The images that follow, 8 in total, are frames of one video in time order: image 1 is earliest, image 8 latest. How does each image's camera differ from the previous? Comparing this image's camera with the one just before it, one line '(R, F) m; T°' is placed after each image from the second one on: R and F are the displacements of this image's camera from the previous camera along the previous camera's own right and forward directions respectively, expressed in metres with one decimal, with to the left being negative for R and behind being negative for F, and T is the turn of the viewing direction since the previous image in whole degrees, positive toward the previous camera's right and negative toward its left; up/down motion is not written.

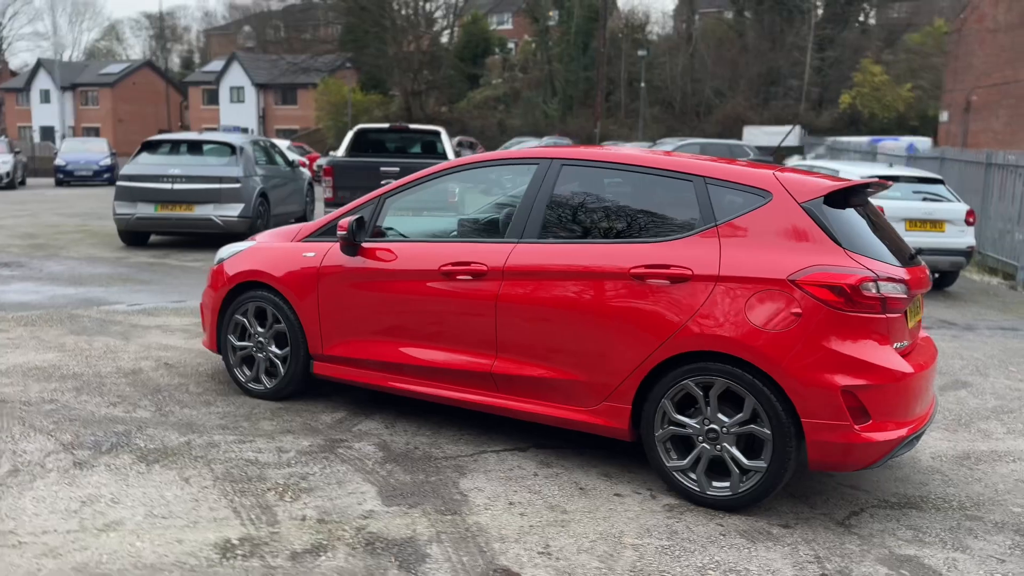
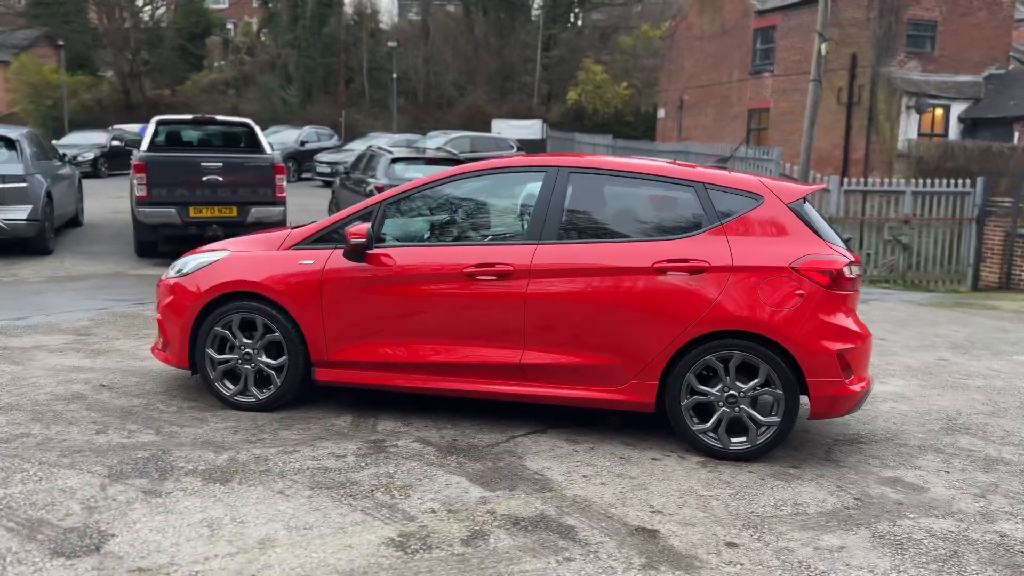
(-1.7, -0.1) m; +19°
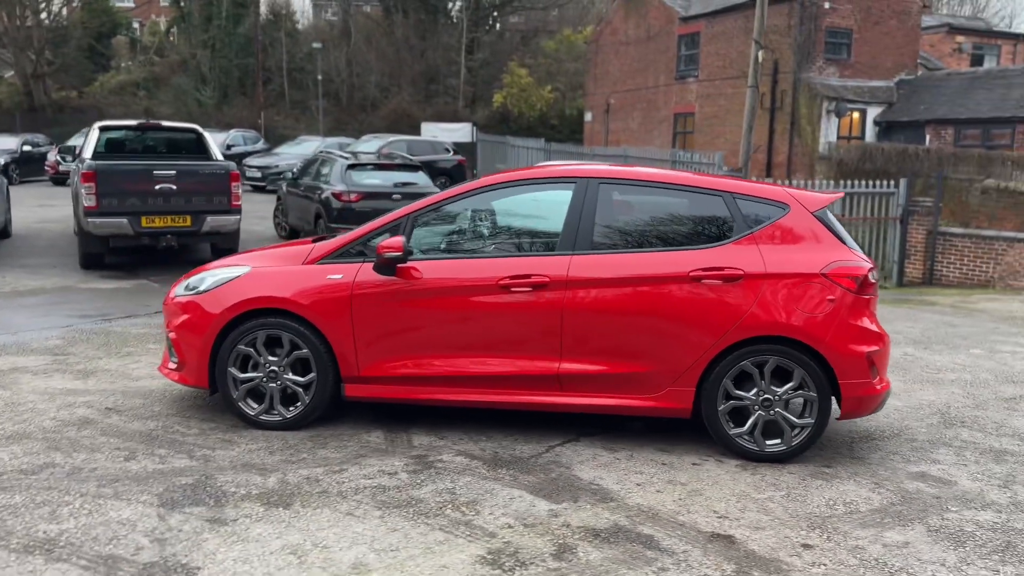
(-0.7, 0.0) m; +6°
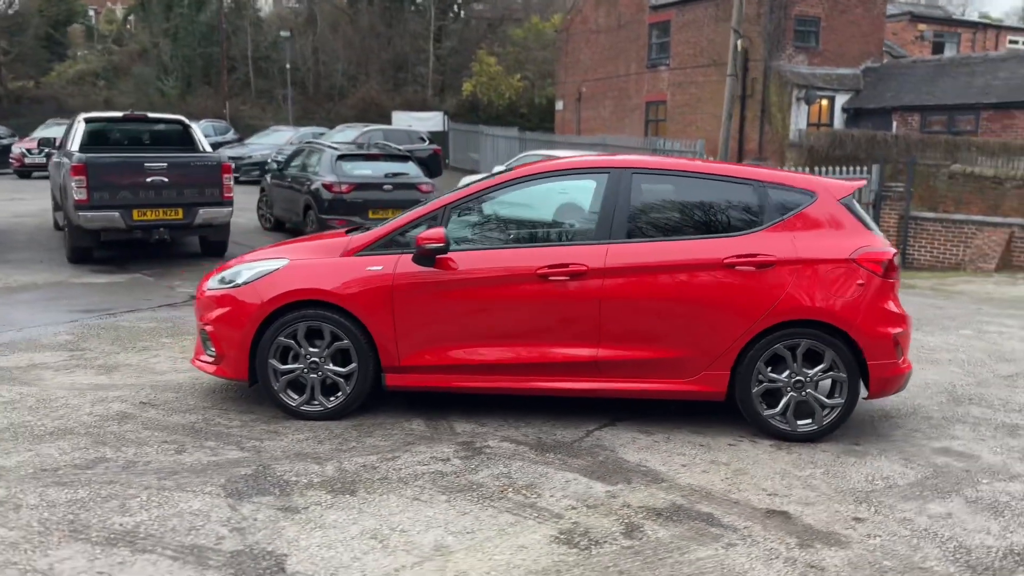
(-0.4, -0.1) m; +2°
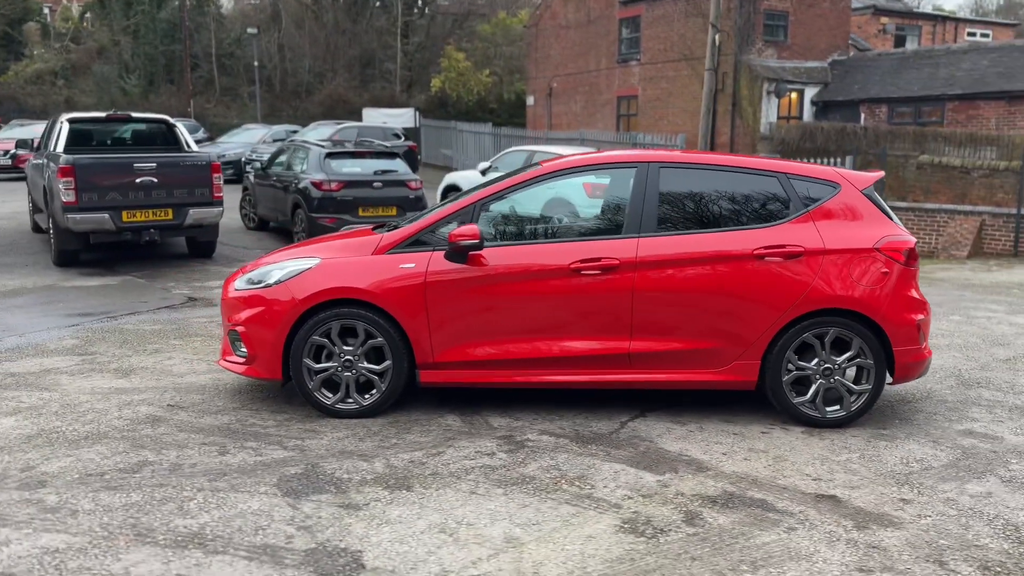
(-0.4, 0.0) m; +2°
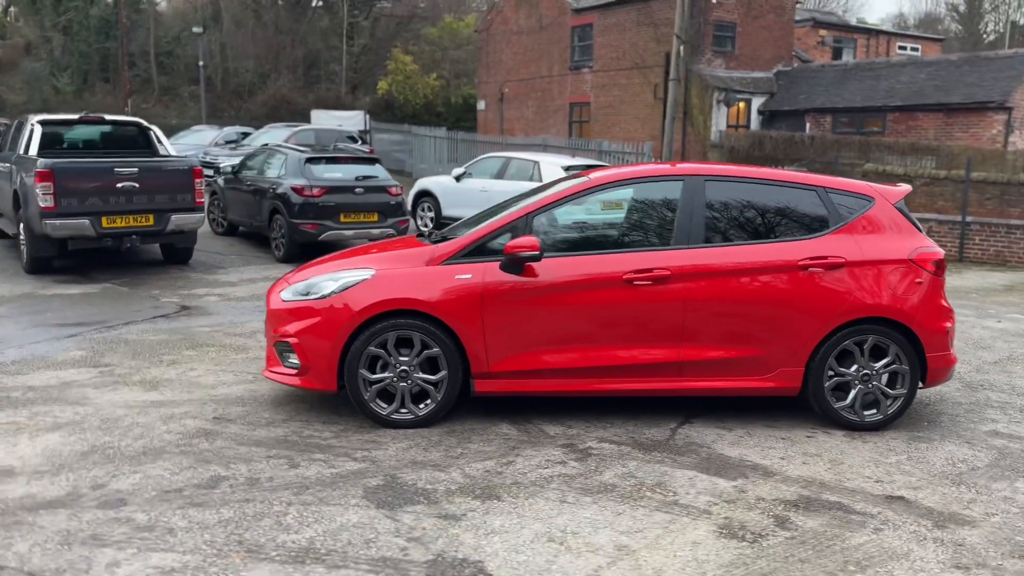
(-0.7, -0.1) m; +4°
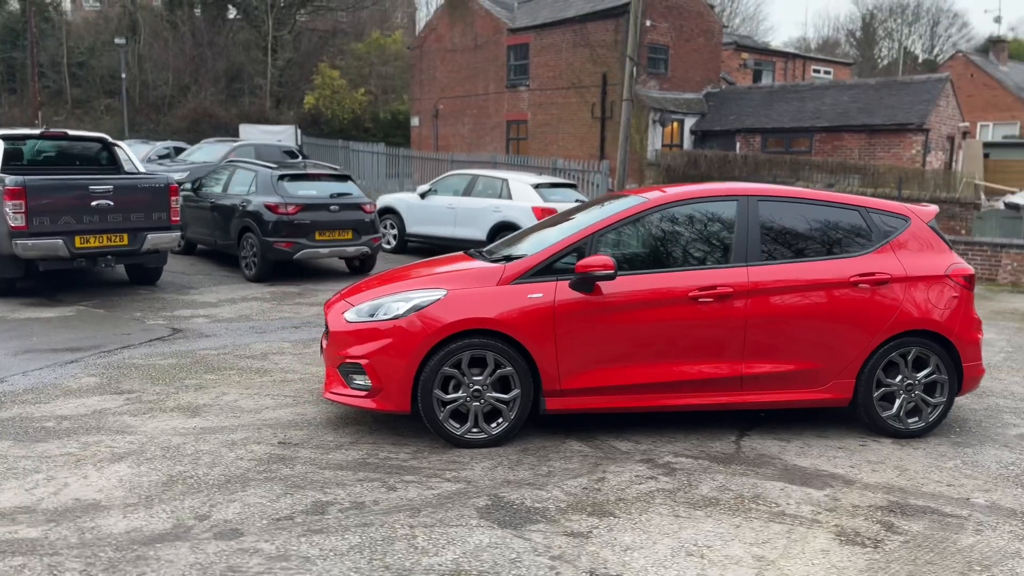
(-1.0, 0.0) m; +6°
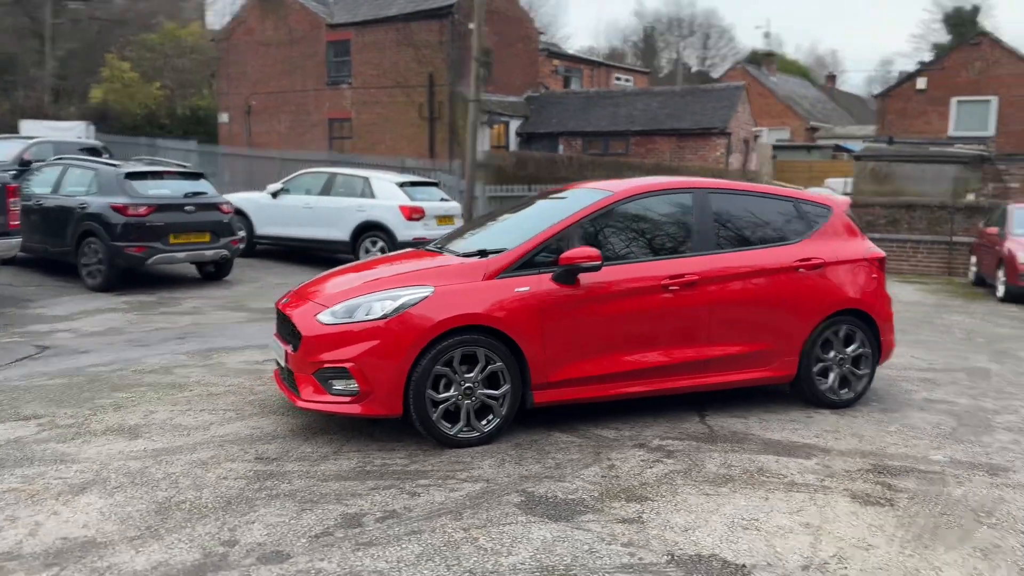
(-1.1, +0.2) m; +13°
